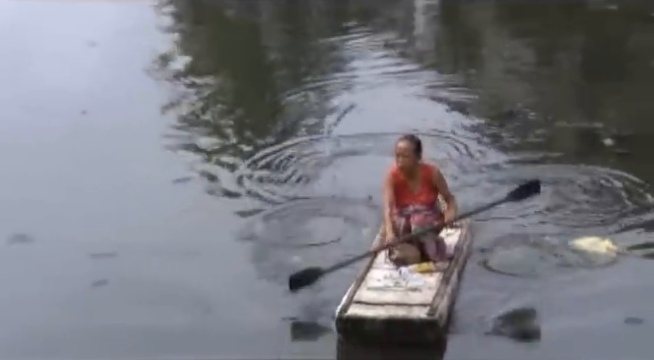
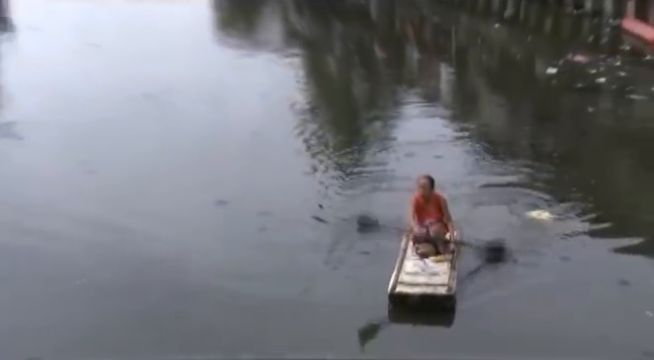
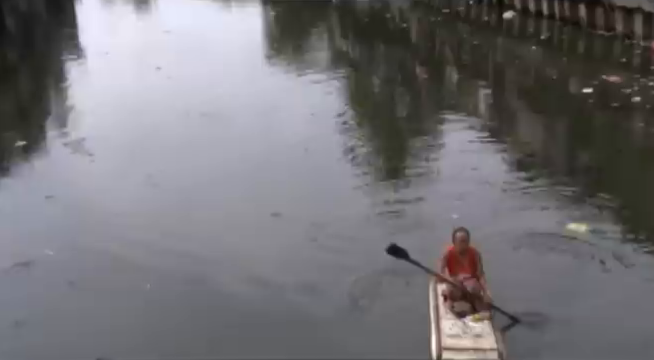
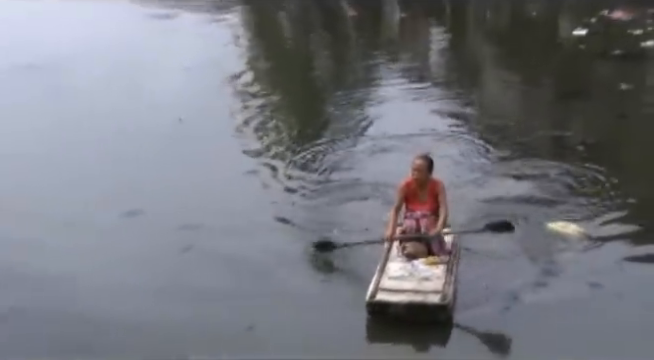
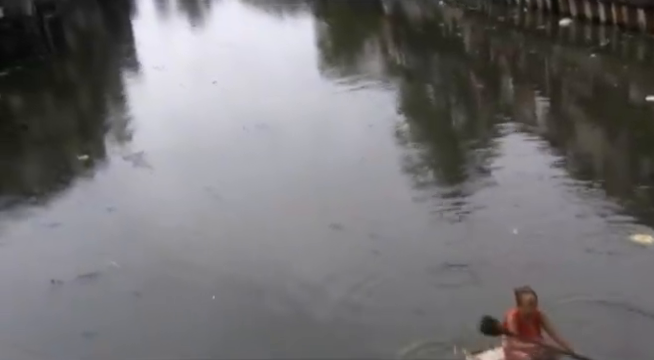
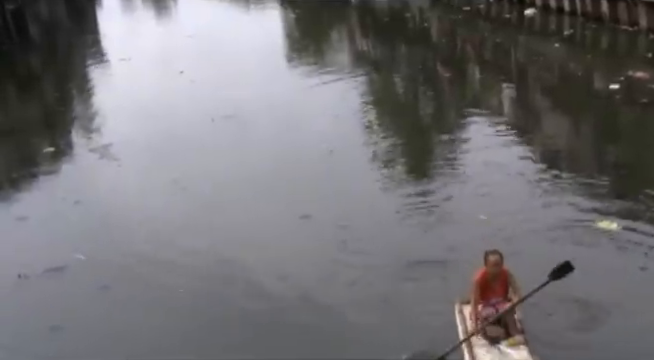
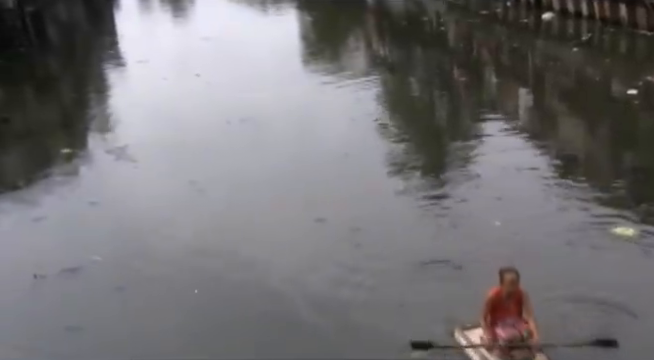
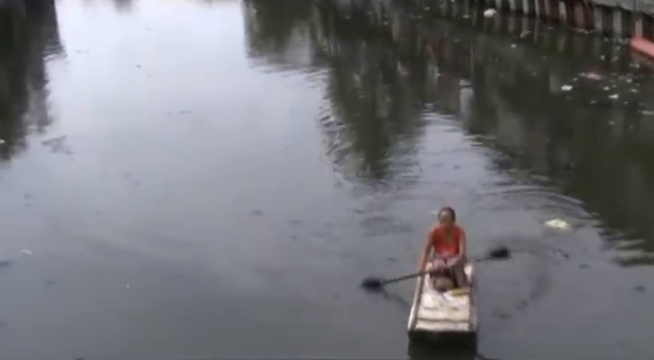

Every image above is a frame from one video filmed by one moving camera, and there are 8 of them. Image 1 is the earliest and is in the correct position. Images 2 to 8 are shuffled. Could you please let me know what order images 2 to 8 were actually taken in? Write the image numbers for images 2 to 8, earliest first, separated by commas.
4, 2, 8, 3, 6, 7, 5
